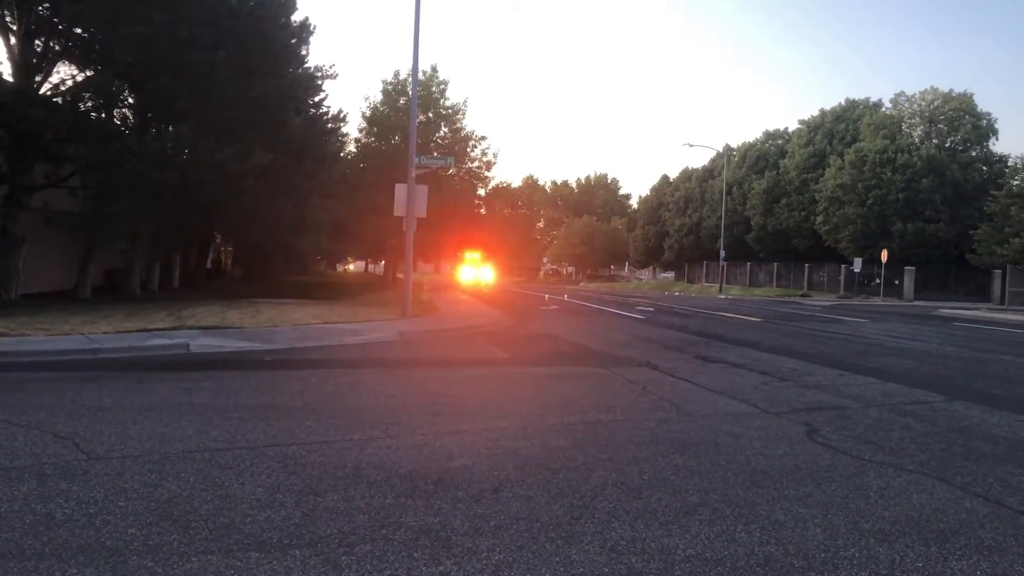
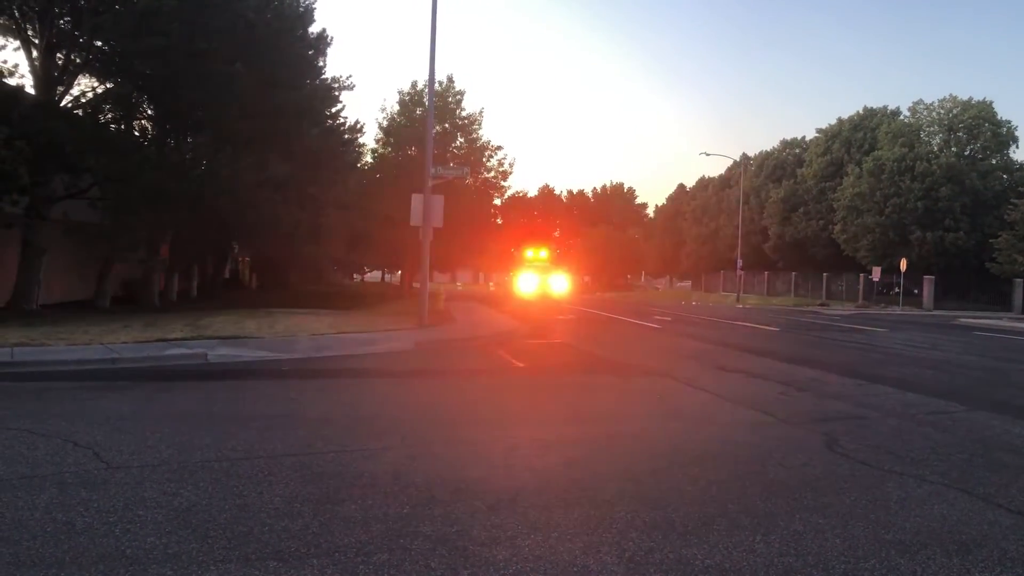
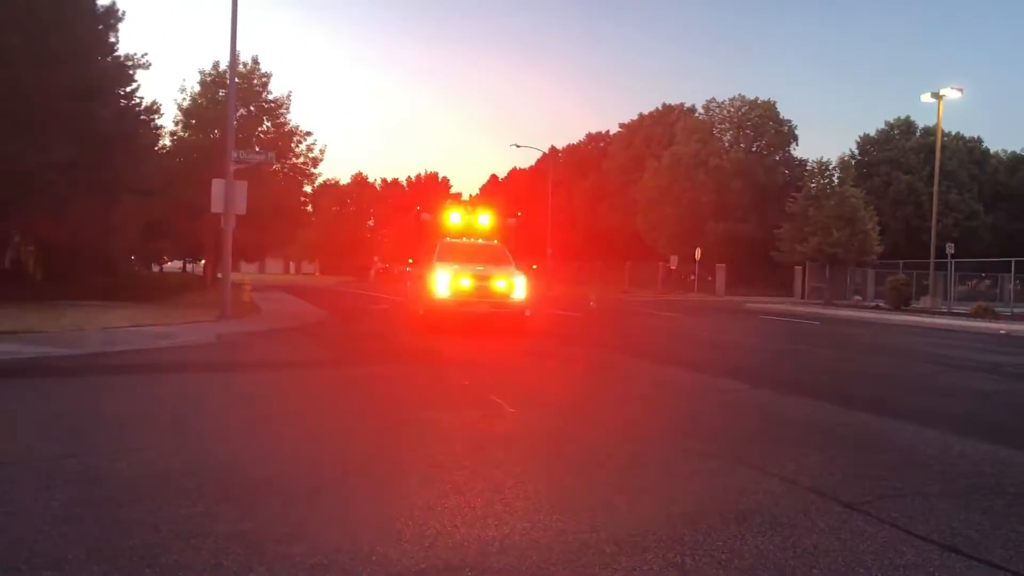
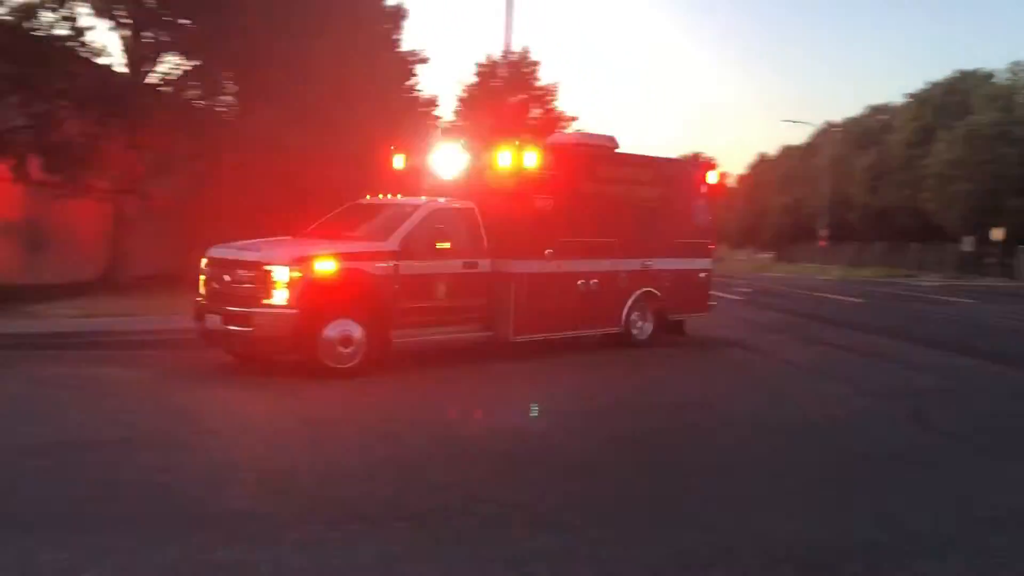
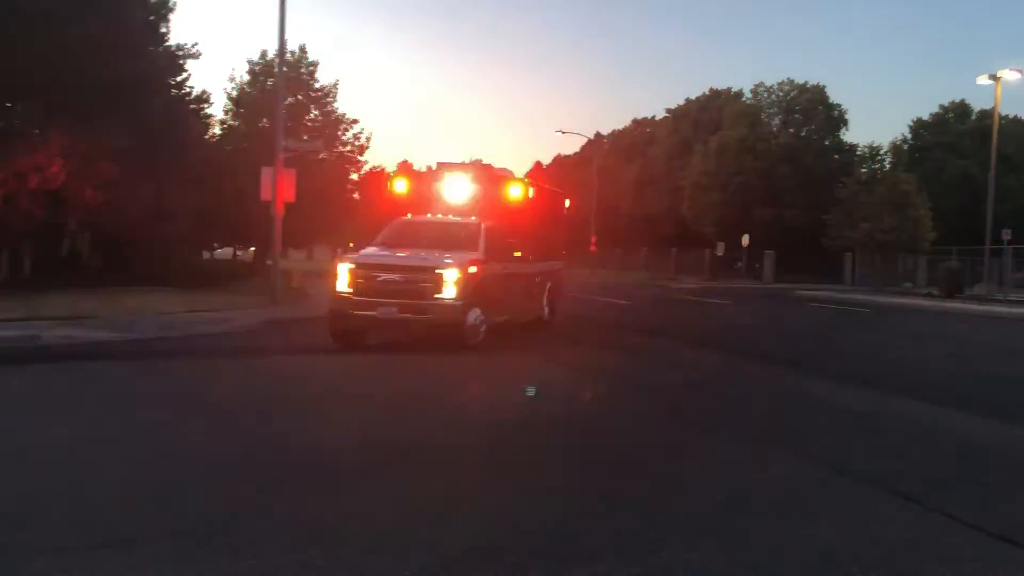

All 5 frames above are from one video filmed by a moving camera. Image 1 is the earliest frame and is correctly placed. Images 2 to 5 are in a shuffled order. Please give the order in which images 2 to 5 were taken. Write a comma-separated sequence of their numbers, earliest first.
2, 3, 5, 4
